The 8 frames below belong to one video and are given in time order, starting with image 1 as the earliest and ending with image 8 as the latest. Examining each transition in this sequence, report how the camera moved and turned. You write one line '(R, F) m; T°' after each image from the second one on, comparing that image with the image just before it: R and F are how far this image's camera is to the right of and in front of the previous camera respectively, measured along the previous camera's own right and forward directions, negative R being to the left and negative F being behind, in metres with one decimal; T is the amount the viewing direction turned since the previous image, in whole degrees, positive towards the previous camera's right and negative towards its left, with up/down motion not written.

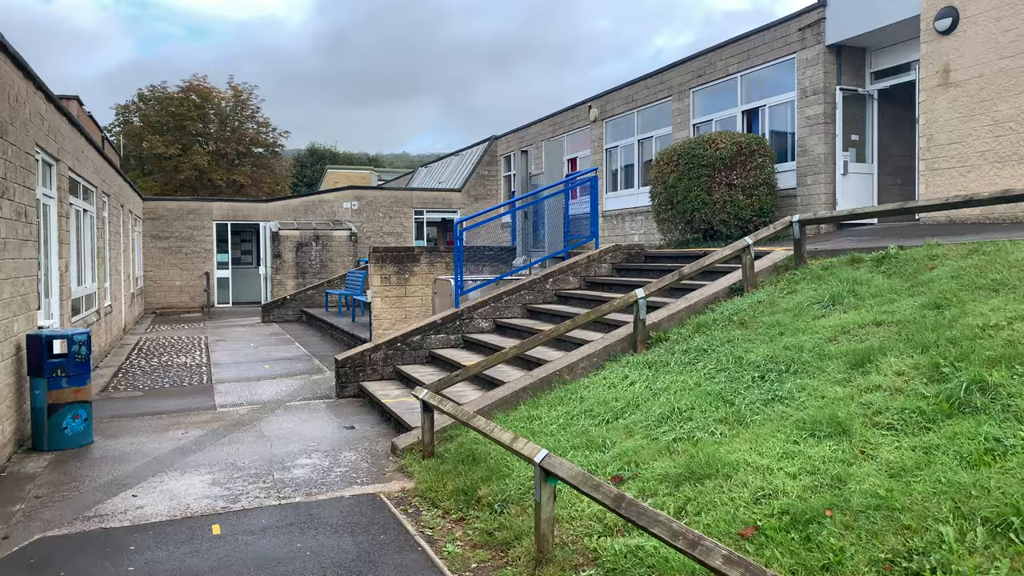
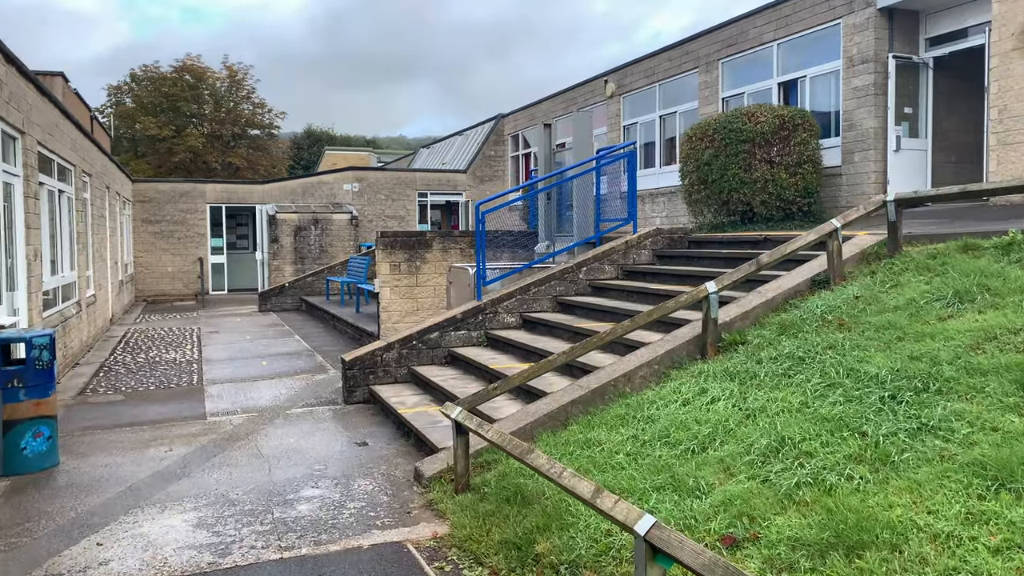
(-0.3, +1.1) m; 0°
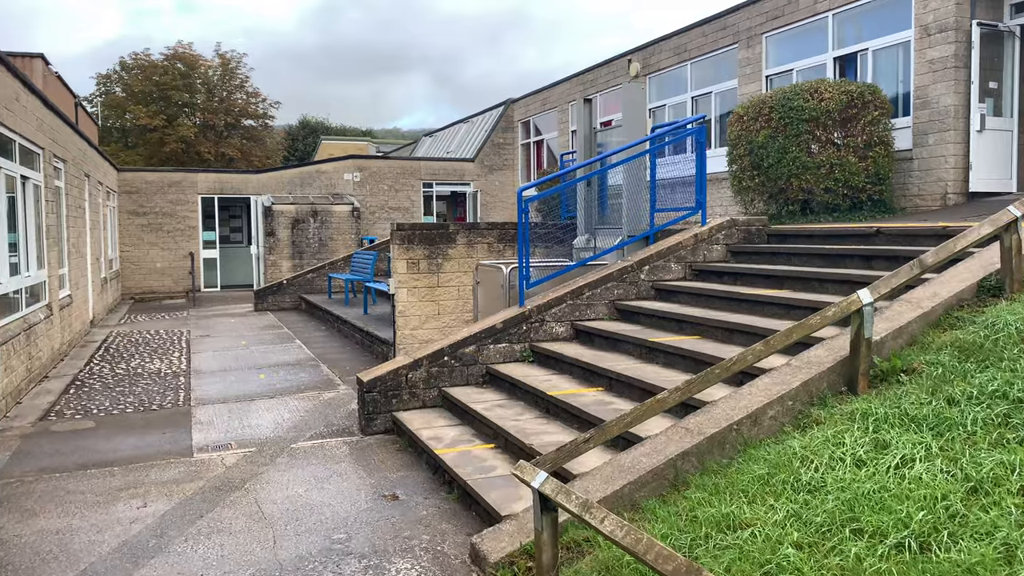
(-0.5, +1.4) m; 0°
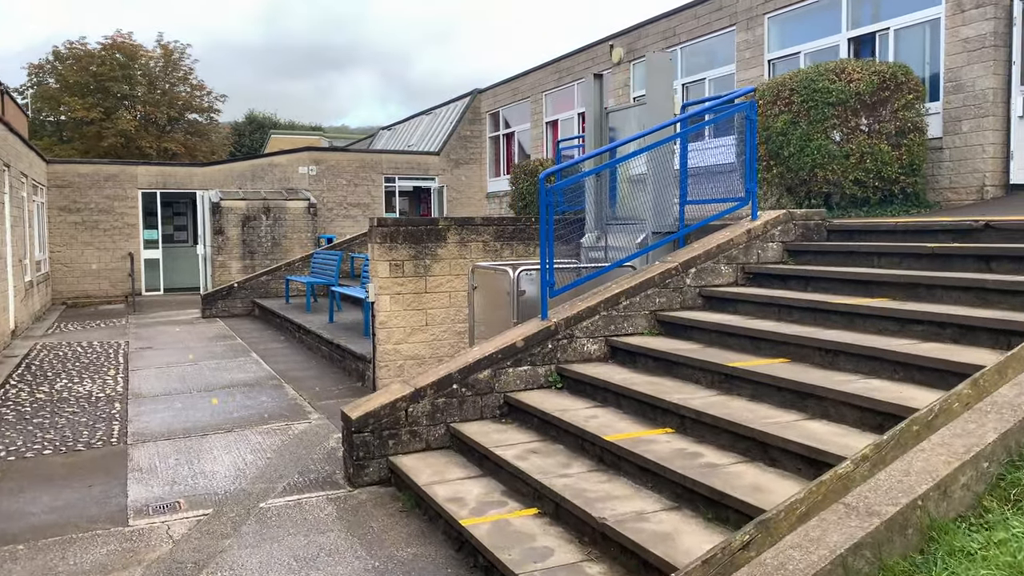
(-0.5, +1.3) m; +3°
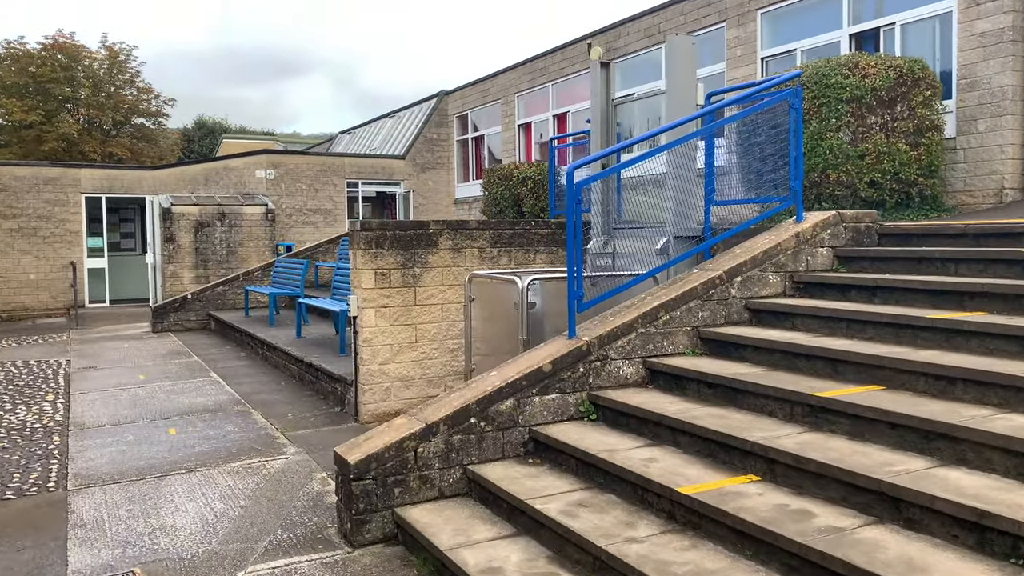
(-0.4, +0.8) m; +3°
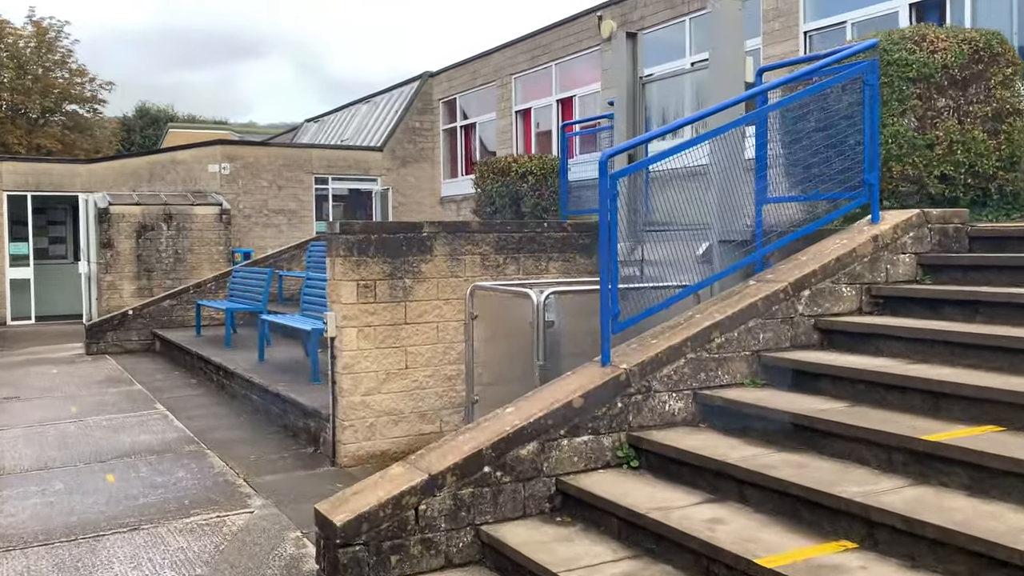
(-0.3, +1.1) m; +3°
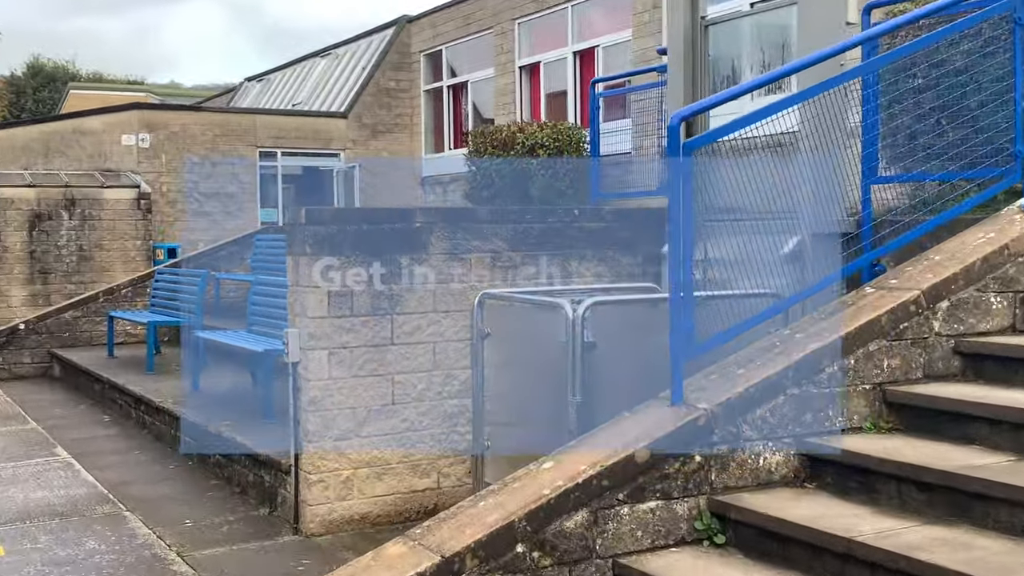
(-0.4, +1.4) m; +4°
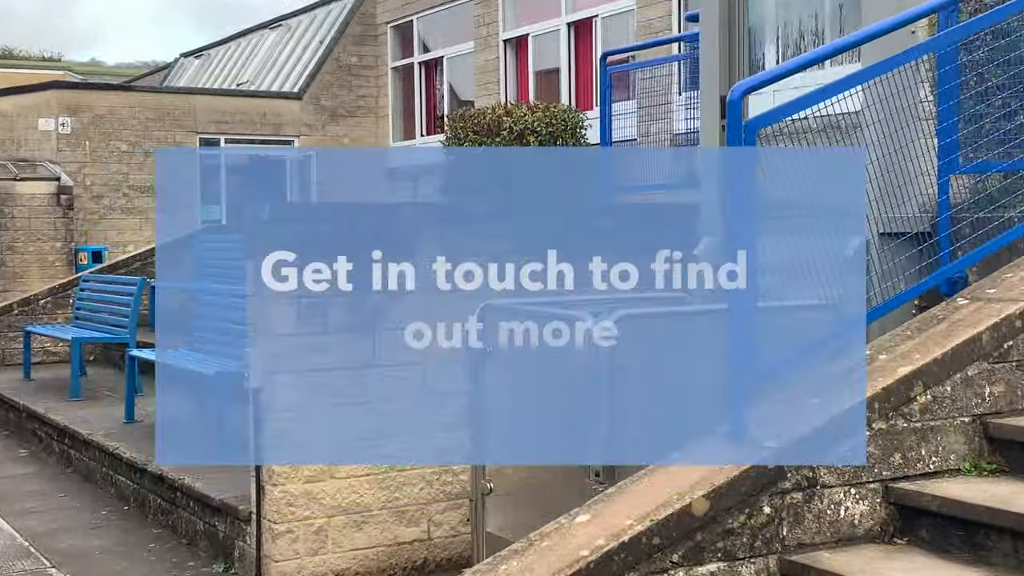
(-0.3, +0.7) m; +4°
